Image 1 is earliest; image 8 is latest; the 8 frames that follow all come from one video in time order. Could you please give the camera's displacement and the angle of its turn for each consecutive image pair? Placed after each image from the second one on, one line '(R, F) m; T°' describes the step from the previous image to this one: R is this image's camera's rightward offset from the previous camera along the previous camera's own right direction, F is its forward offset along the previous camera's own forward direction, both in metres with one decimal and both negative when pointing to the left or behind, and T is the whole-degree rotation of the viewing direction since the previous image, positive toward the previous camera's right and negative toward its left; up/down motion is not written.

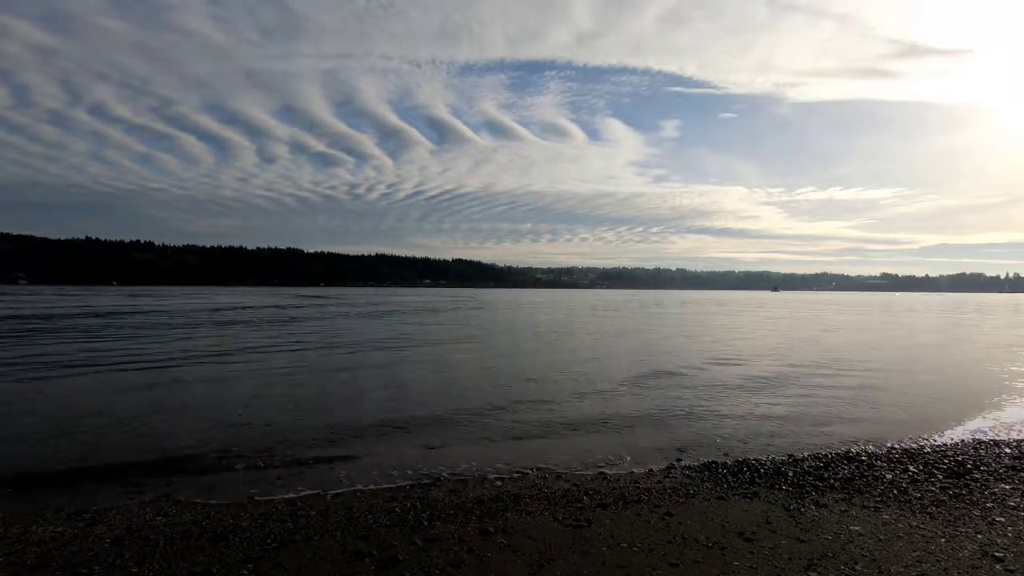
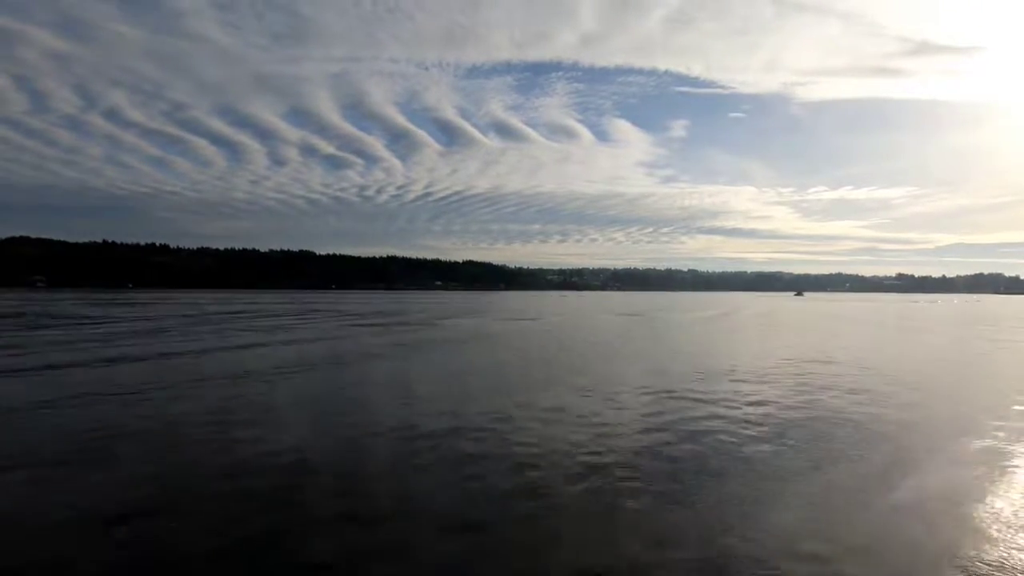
(-1.0, -0.2) m; -1°
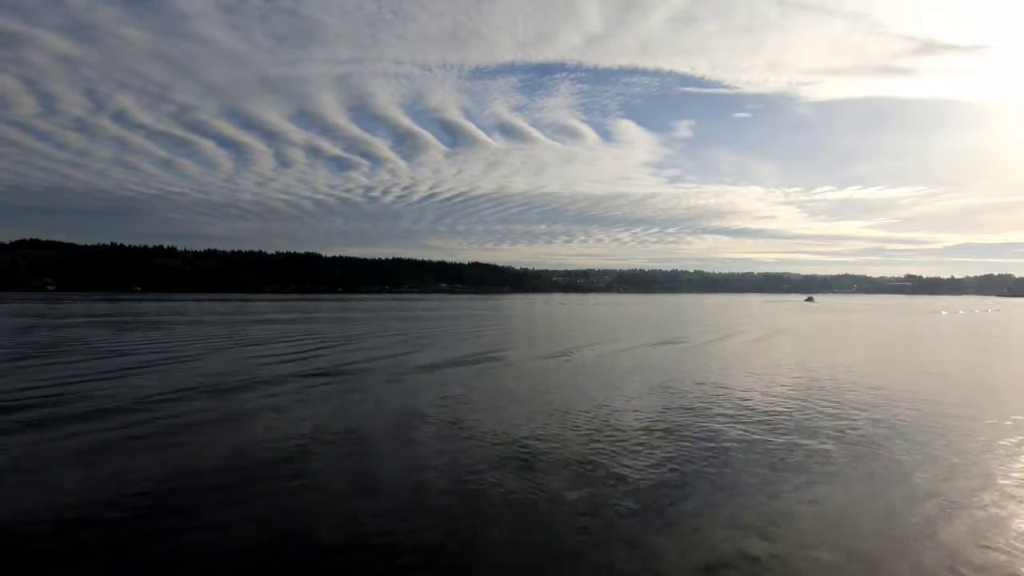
(-0.5, +0.1) m; 0°
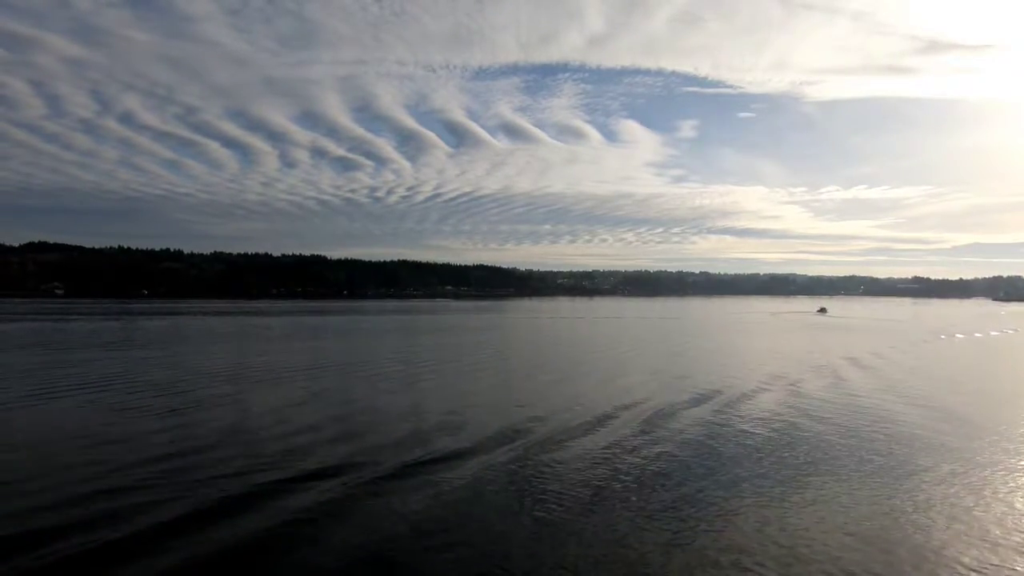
(-0.8, 0.0) m; 0°
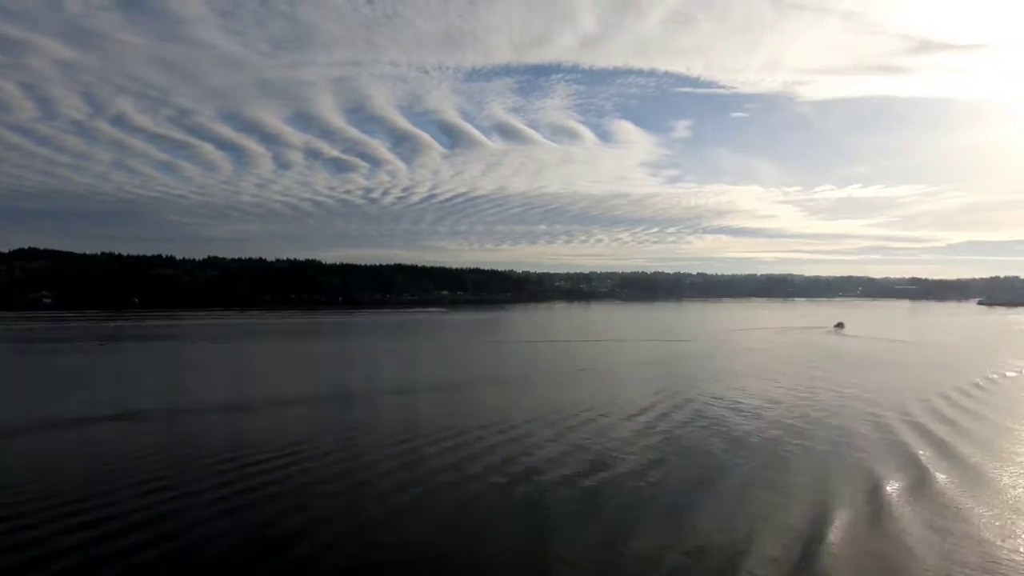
(-1.4, -0.5) m; 0°
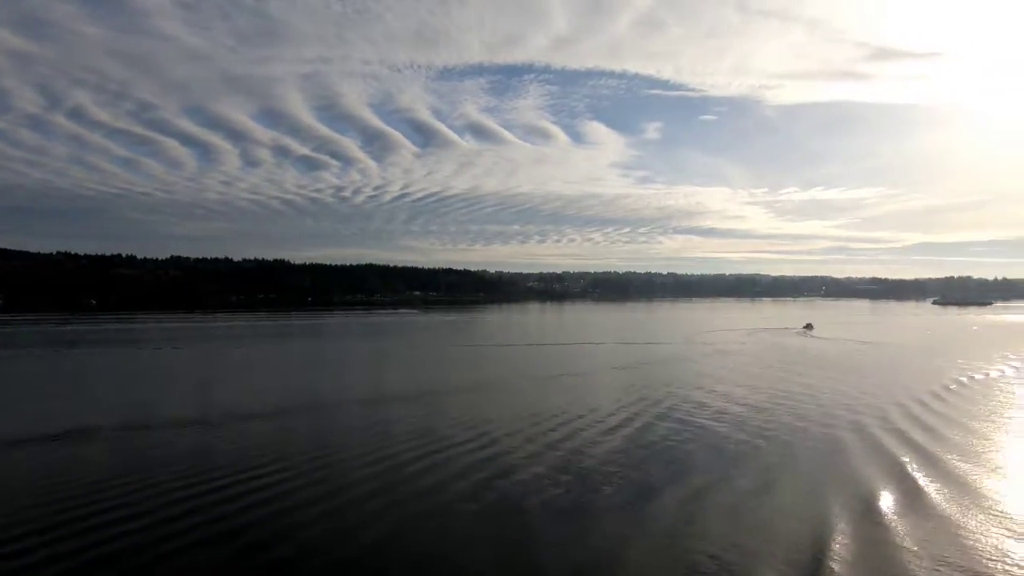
(-0.4, -1.8) m; +2°
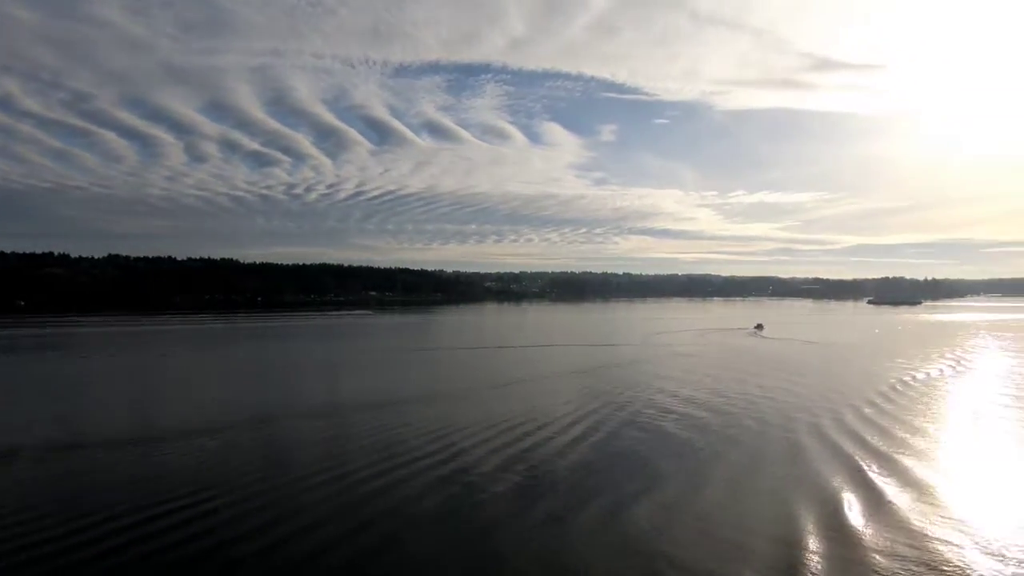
(-0.1, +0.9) m; +4°
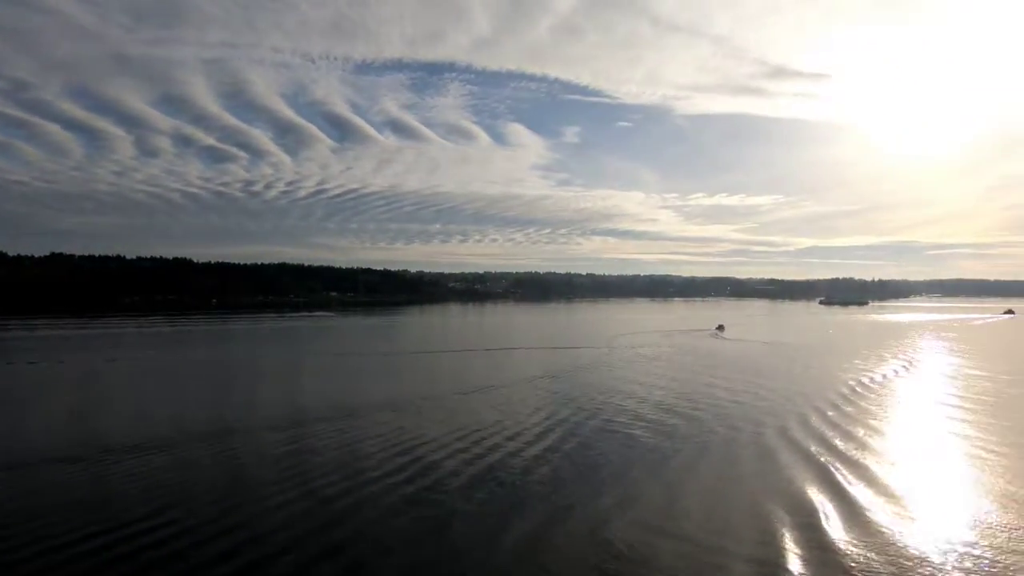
(-0.3, +0.3) m; +3°
